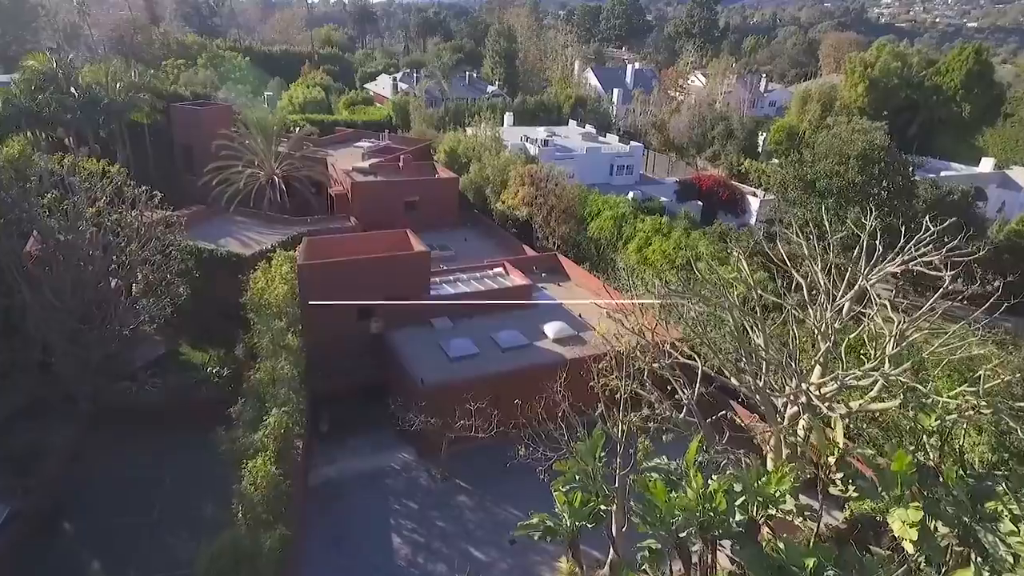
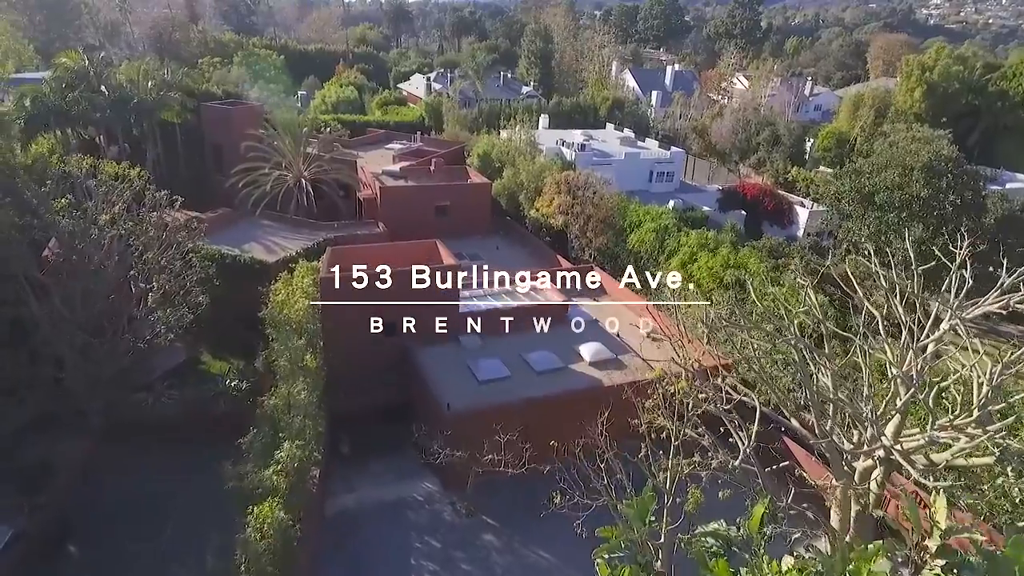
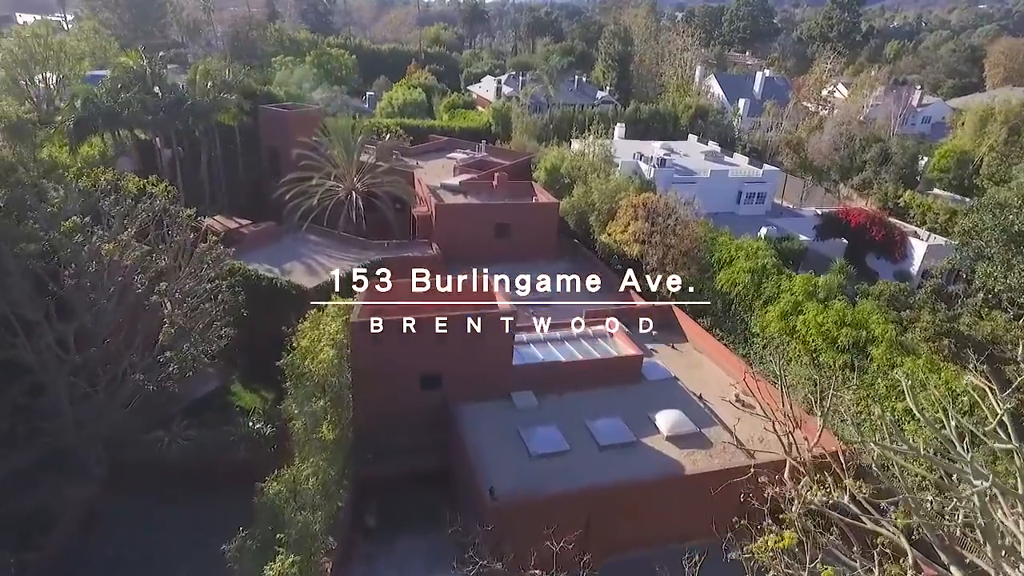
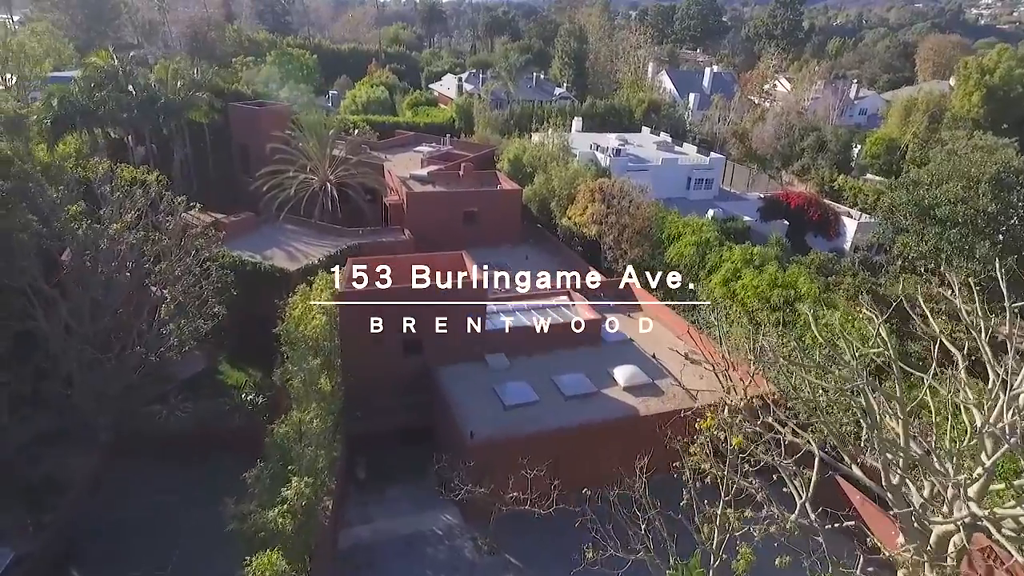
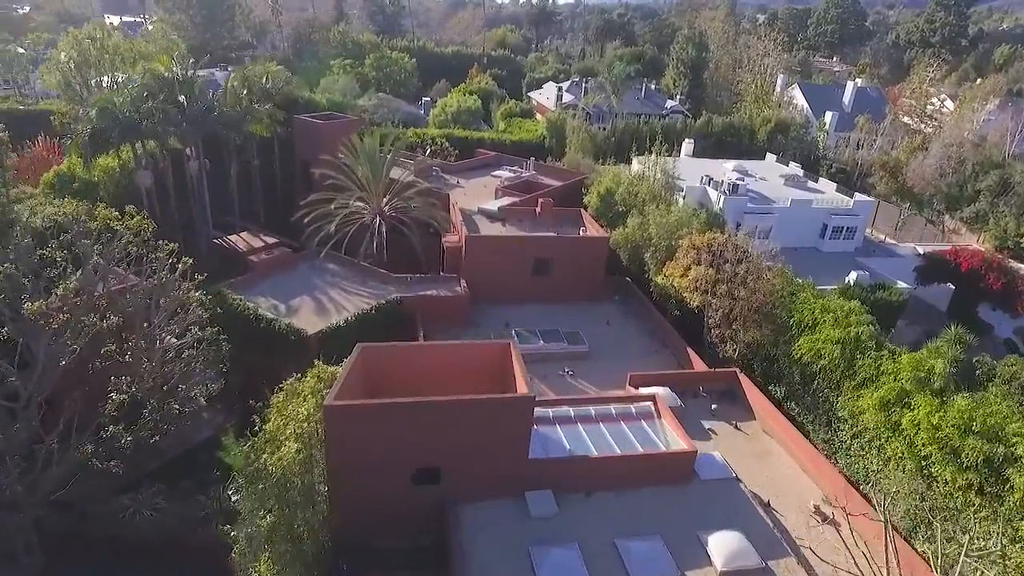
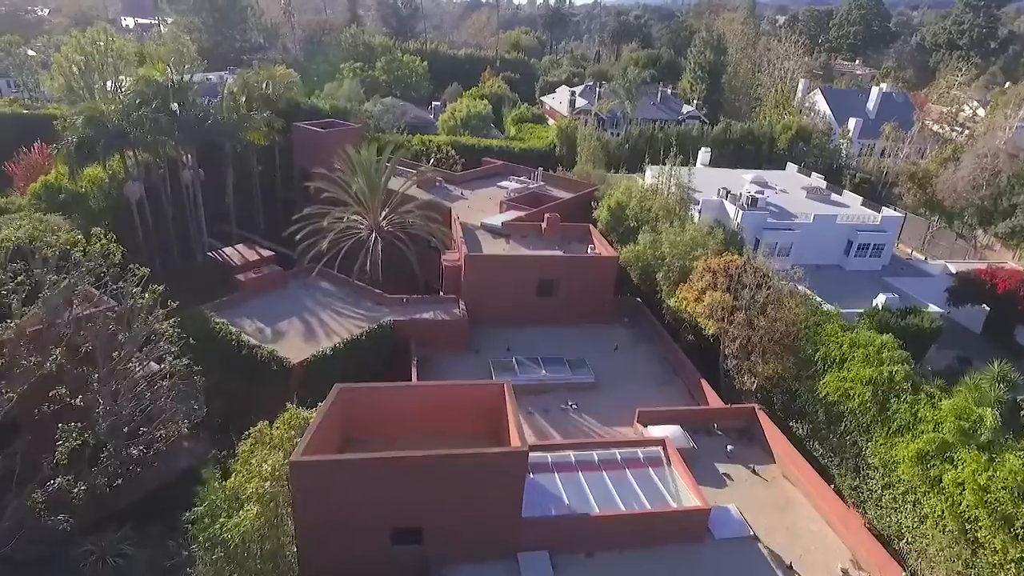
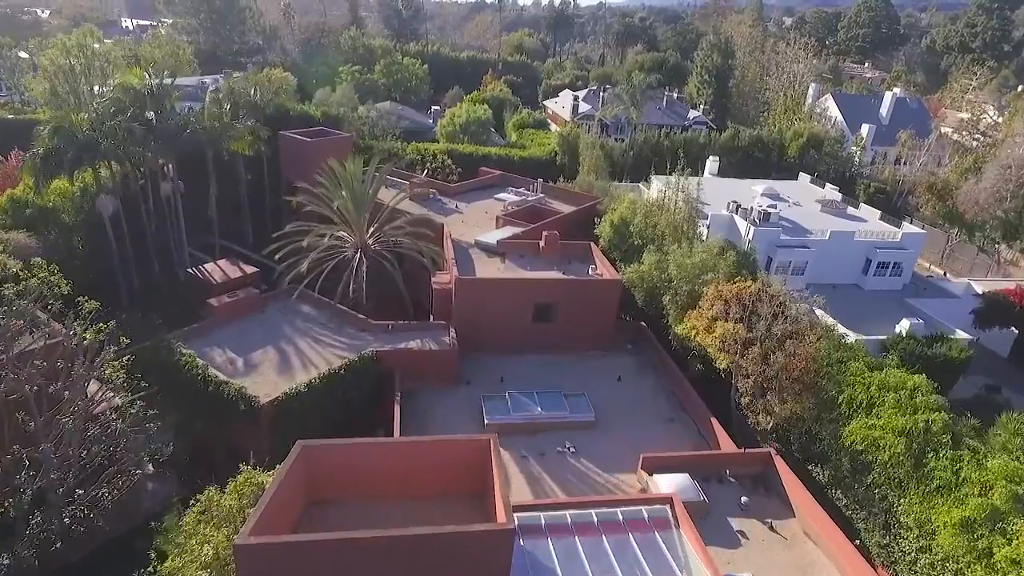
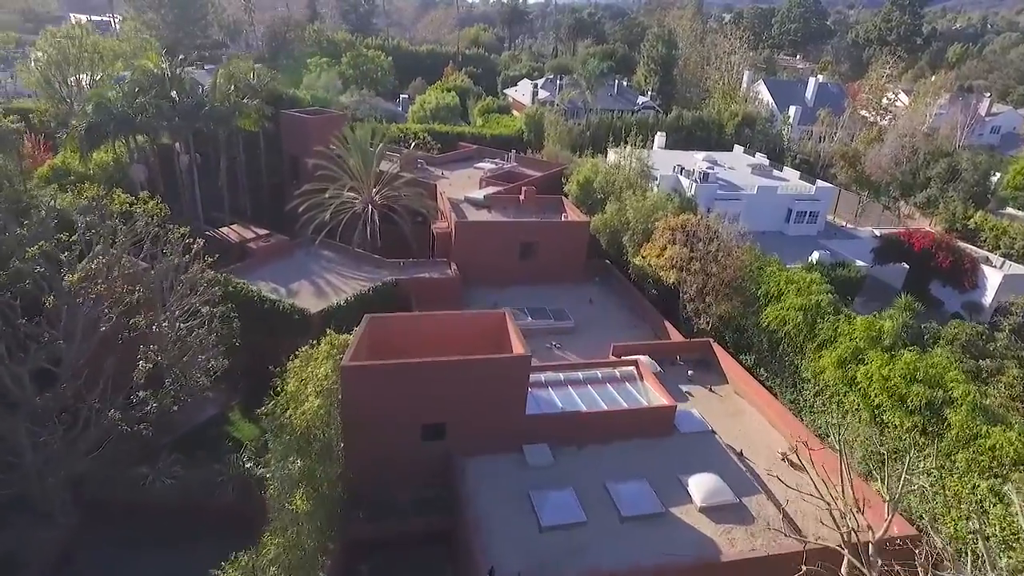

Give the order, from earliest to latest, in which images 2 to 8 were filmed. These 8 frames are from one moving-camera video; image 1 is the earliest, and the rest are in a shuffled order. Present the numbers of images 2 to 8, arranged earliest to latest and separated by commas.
2, 4, 3, 8, 5, 6, 7
